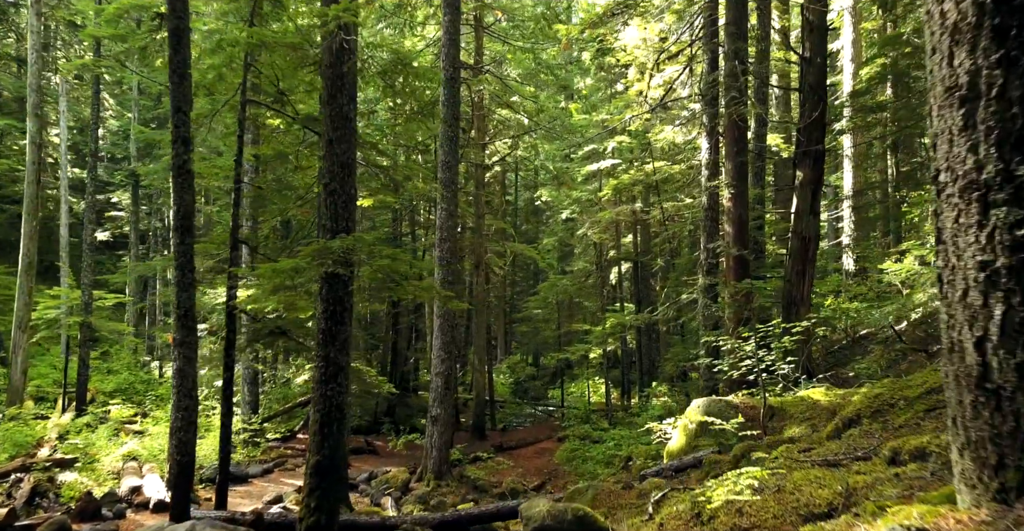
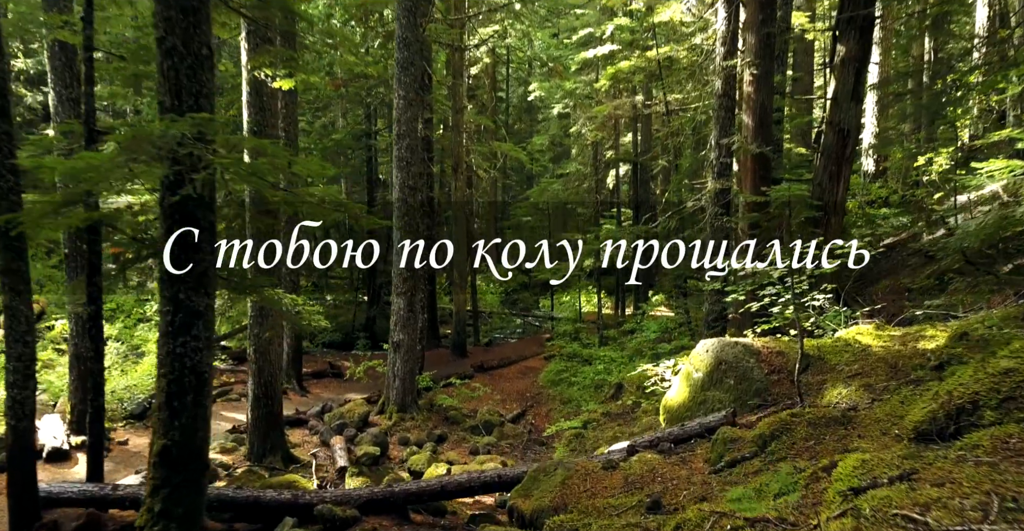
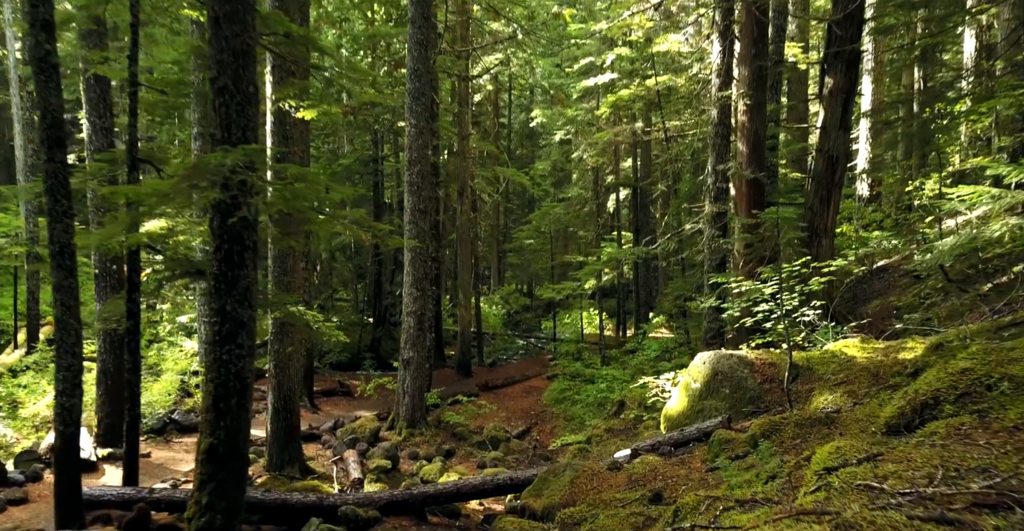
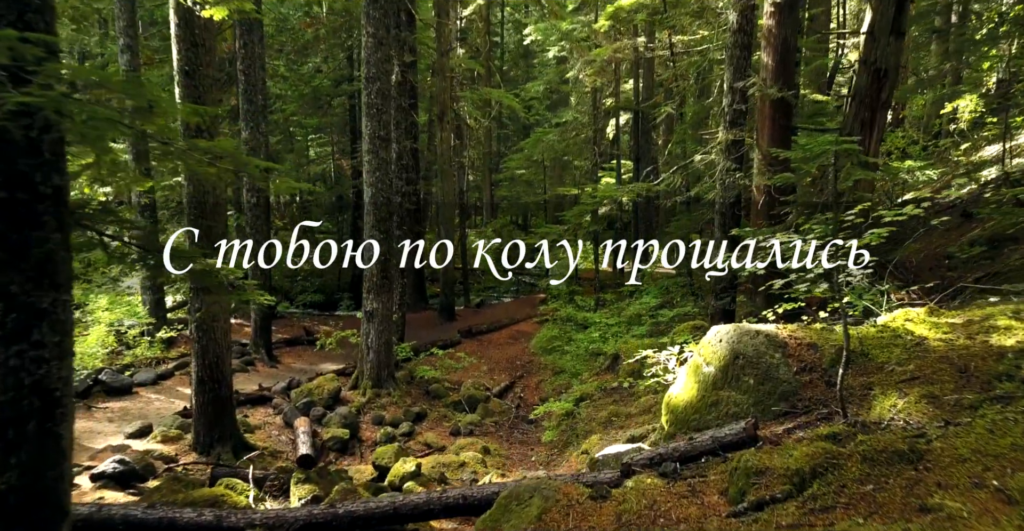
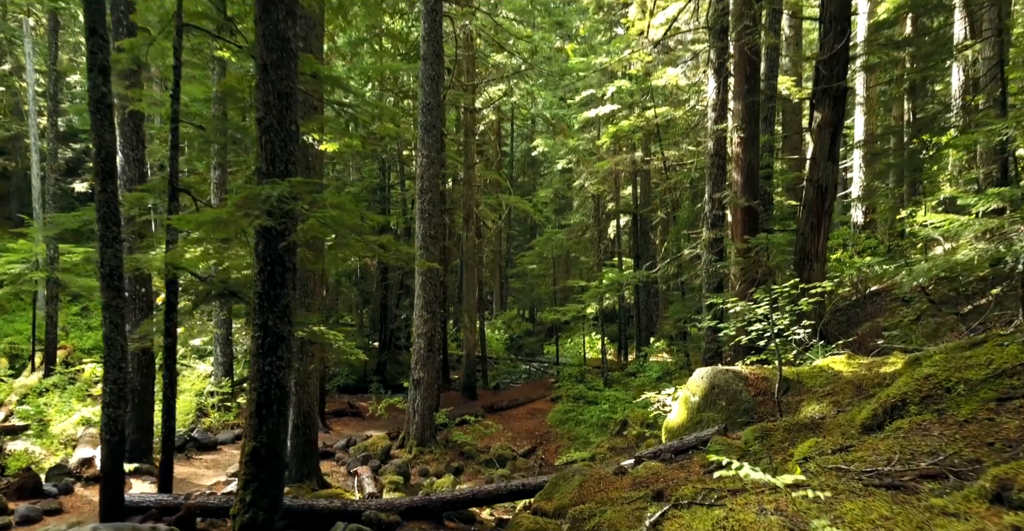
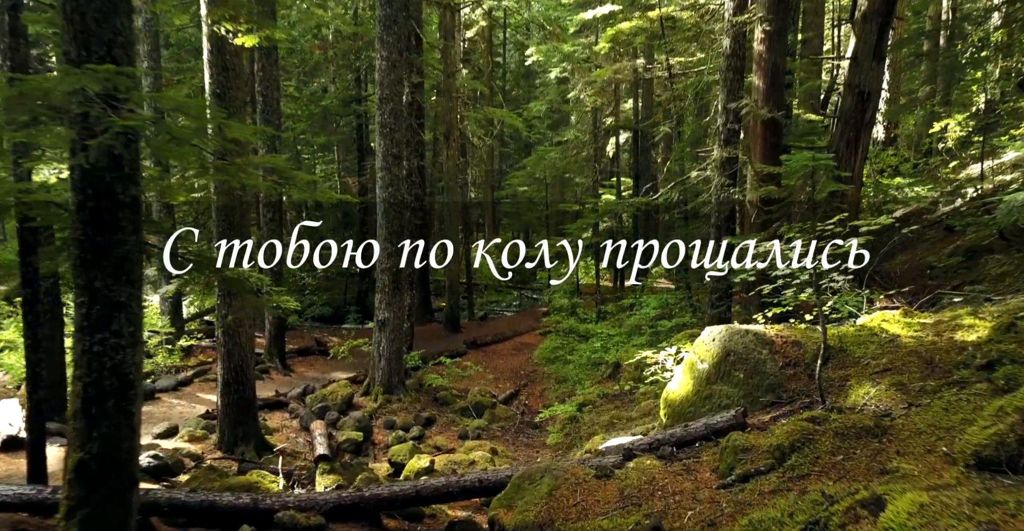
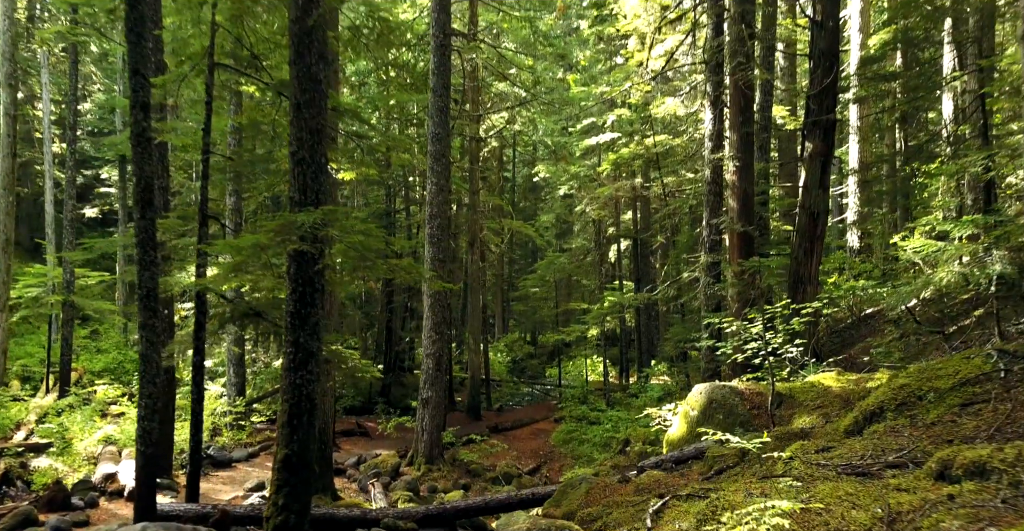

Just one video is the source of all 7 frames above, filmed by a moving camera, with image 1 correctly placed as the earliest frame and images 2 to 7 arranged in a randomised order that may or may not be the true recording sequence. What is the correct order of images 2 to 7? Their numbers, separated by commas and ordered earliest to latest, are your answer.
7, 5, 3, 2, 6, 4
